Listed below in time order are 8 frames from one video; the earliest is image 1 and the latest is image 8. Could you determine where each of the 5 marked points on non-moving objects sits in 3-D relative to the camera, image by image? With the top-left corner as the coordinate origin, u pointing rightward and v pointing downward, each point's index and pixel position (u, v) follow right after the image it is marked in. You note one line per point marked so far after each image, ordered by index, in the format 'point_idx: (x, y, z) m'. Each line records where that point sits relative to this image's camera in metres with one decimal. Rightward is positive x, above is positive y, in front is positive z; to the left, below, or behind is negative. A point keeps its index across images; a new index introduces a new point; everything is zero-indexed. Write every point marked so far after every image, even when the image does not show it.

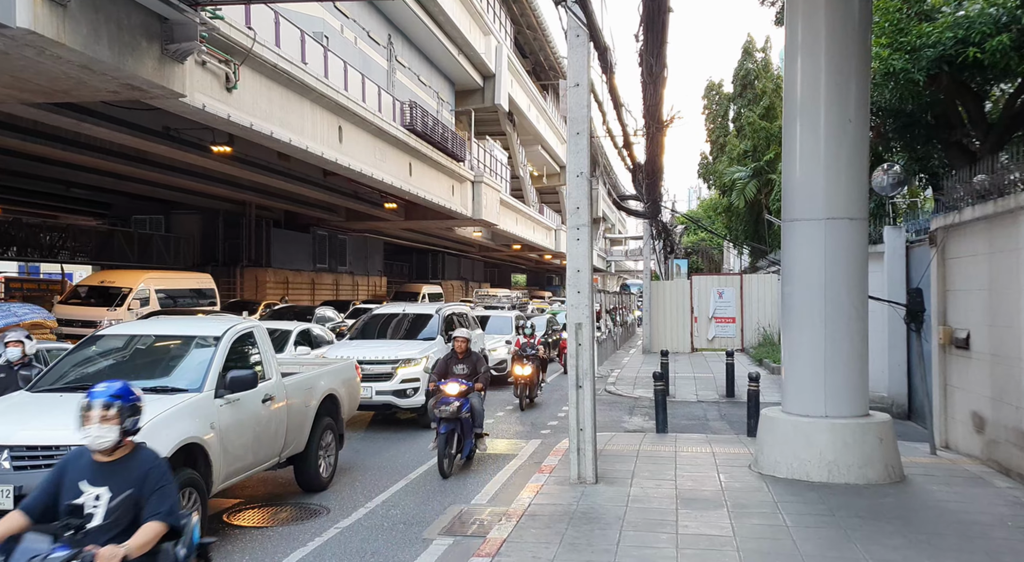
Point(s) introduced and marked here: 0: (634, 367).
0: (+2.9, -2.0, +18.5) m
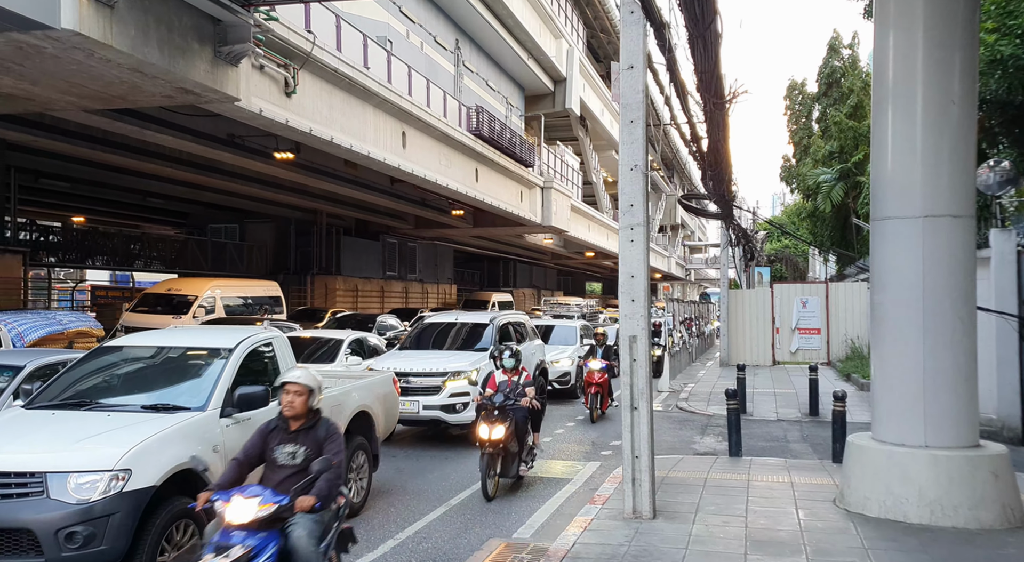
0: (+4.4, -2.2, +17.4) m
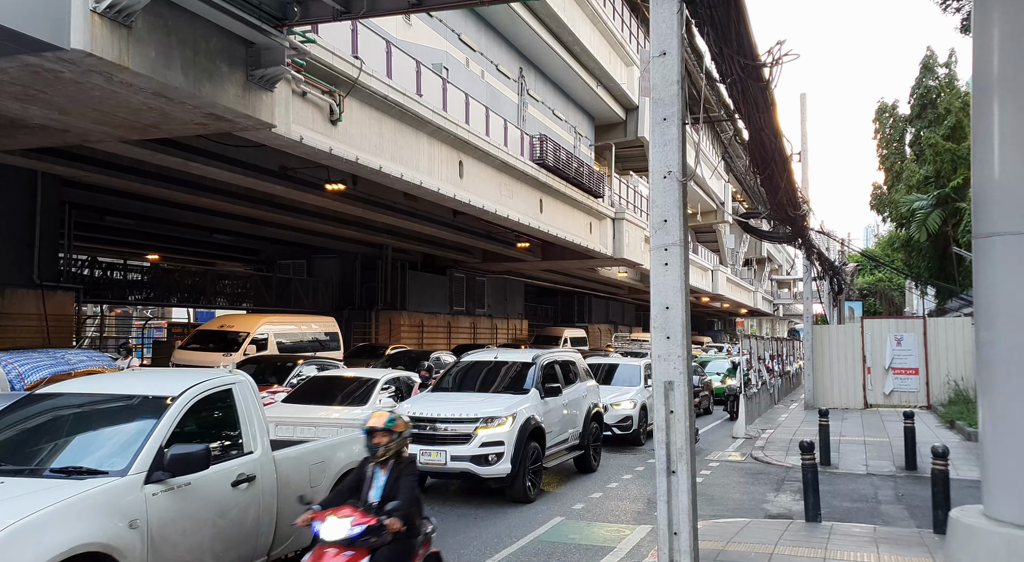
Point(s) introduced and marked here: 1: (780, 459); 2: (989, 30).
0: (+5.6, -2.9, +15.8) m
1: (+4.1, -2.7, +12.0) m
2: (+3.3, +1.7, +5.4) m
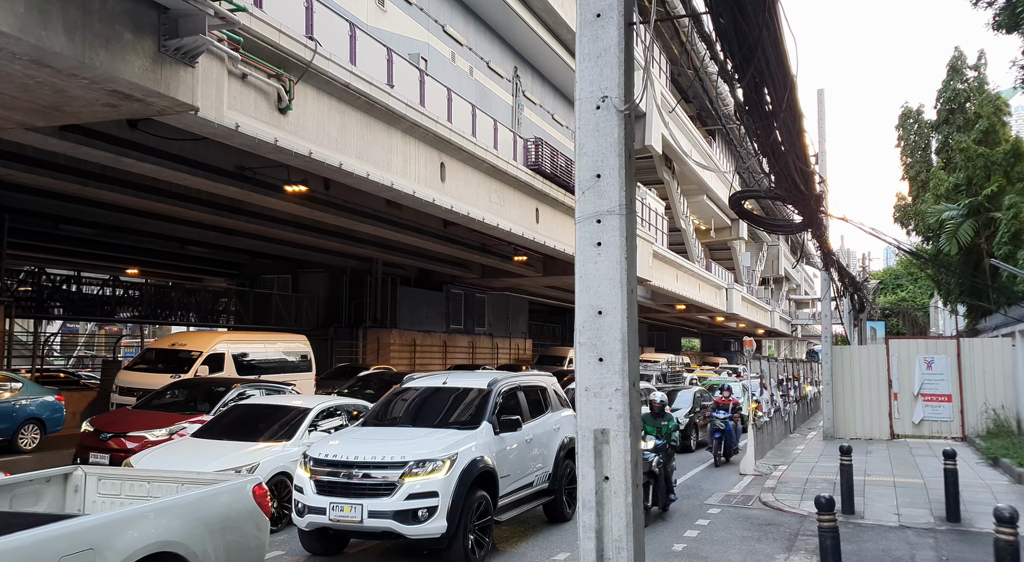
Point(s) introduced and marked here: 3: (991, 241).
0: (+5.2, -3.2, +13.8) m
1: (+3.6, -2.9, +10.1) m
2: (+2.7, +1.7, +3.7) m
3: (+12.1, +1.0, +19.8) m
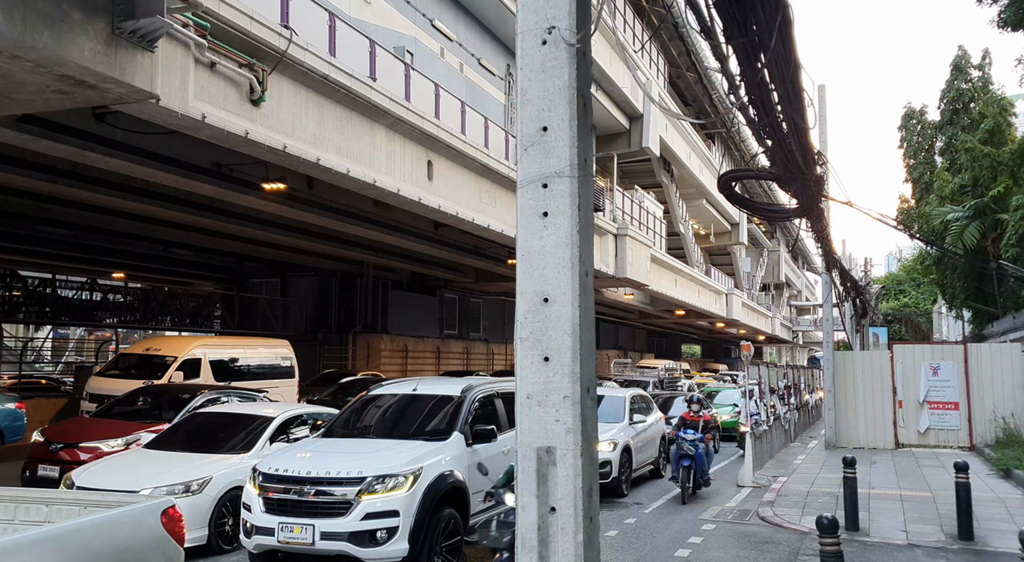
0: (+5.0, -3.2, +13.1) m
1: (+3.4, -2.9, +9.4) m
2: (+2.5, +1.8, +3.0) m
3: (+11.9, +0.9, +19.2) m
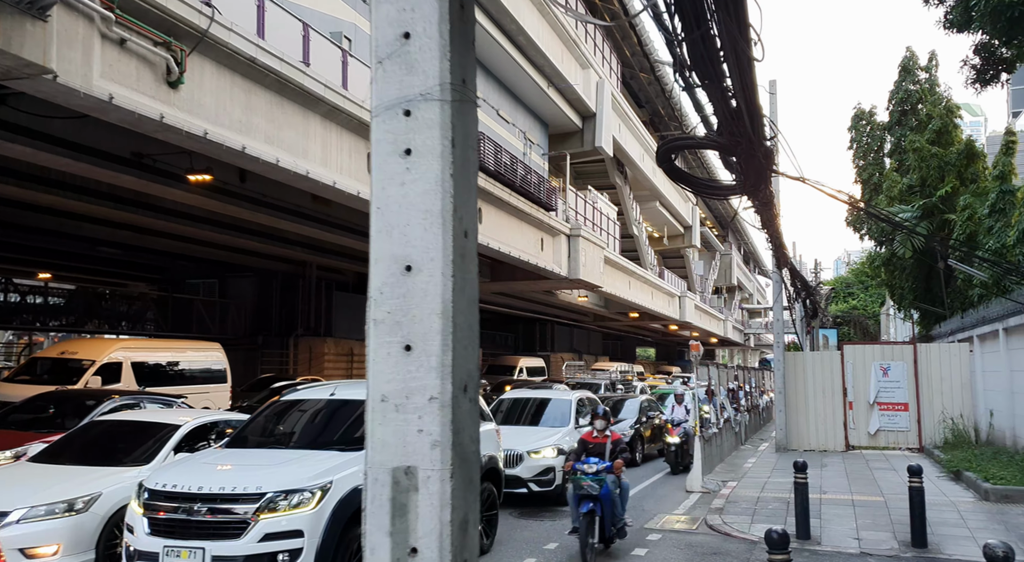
0: (+4.0, -3.2, +12.8) m
1: (+2.6, -2.8, +9.0) m
2: (+2.1, +1.9, +2.6) m
3: (+10.6, +0.9, +19.2) m
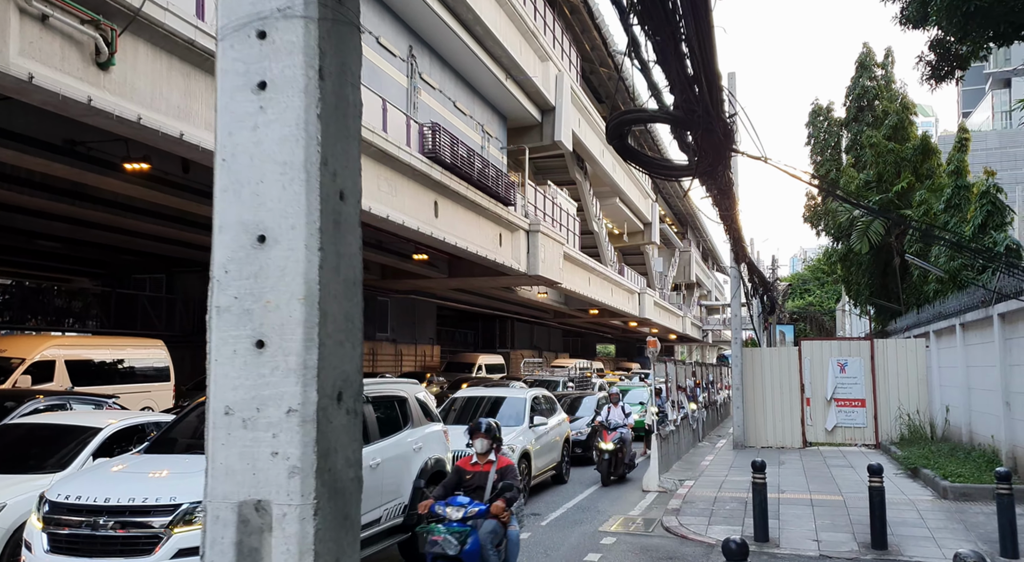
0: (+3.3, -3.1, +12.5) m
1: (+2.1, -2.8, +8.7) m
2: (+1.9, +1.9, +2.2) m
3: (+9.6, +1.0, +19.3) m
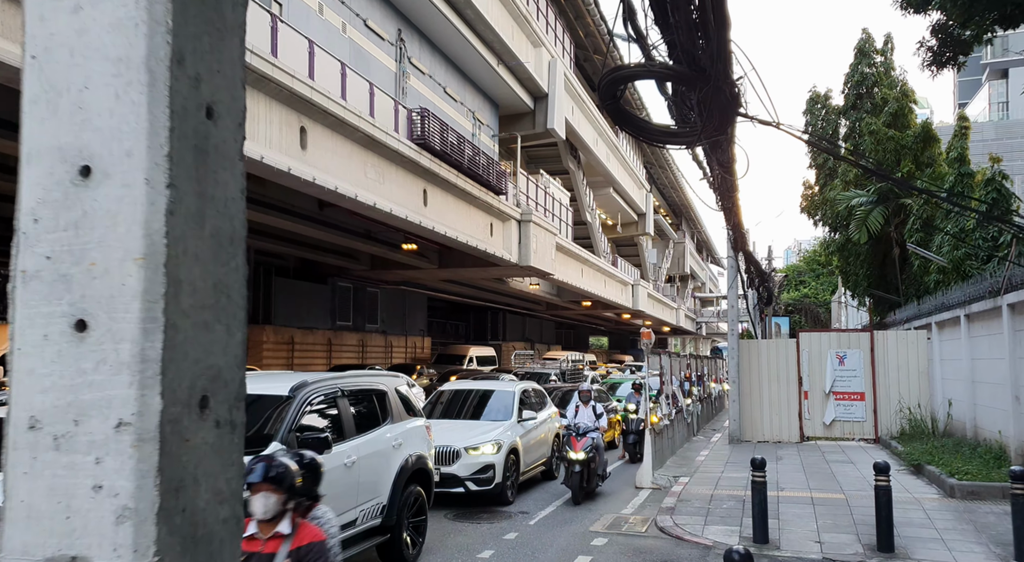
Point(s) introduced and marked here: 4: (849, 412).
0: (+3.1, -2.9, +12.1) m
1: (+1.9, -2.6, +8.3) m
2: (+1.8, +2.0, +1.8) m
3: (+9.3, +1.2, +18.9) m
4: (+6.9, -2.7, +16.0) m
